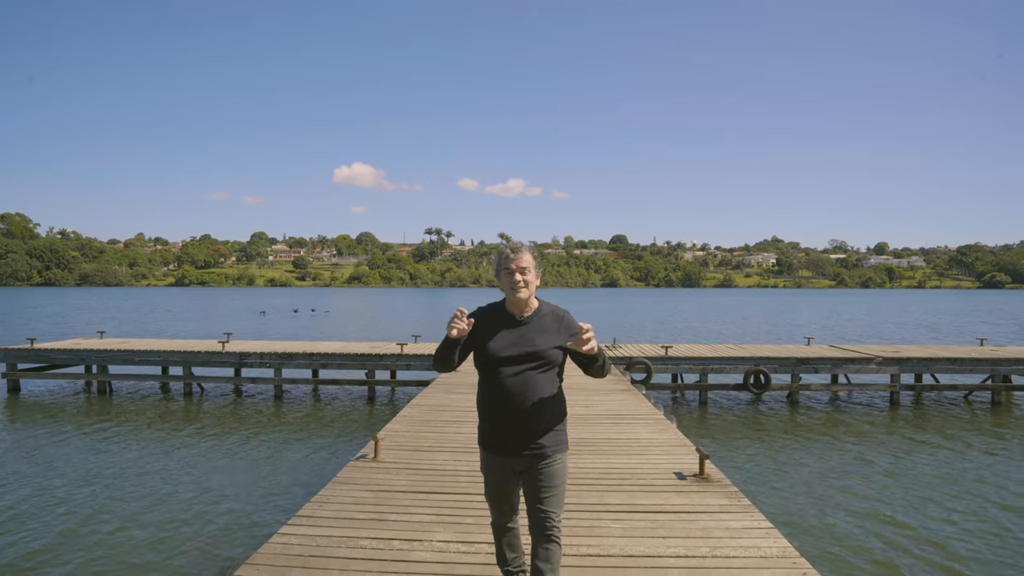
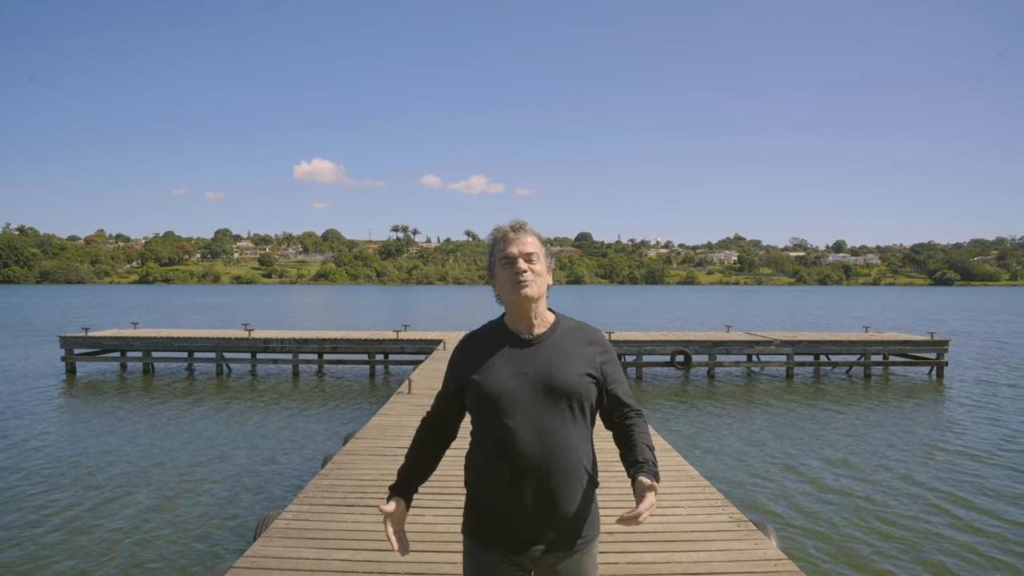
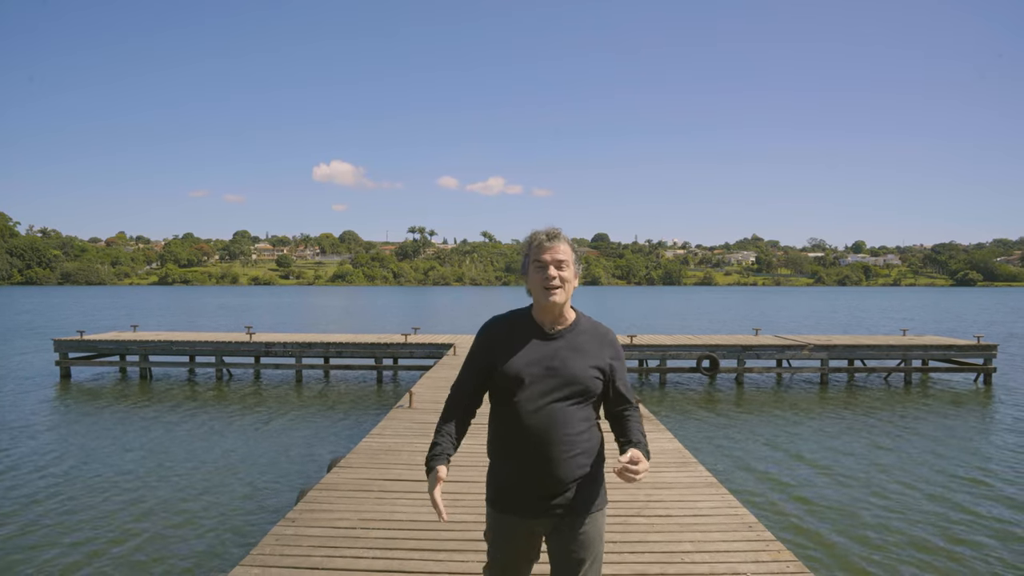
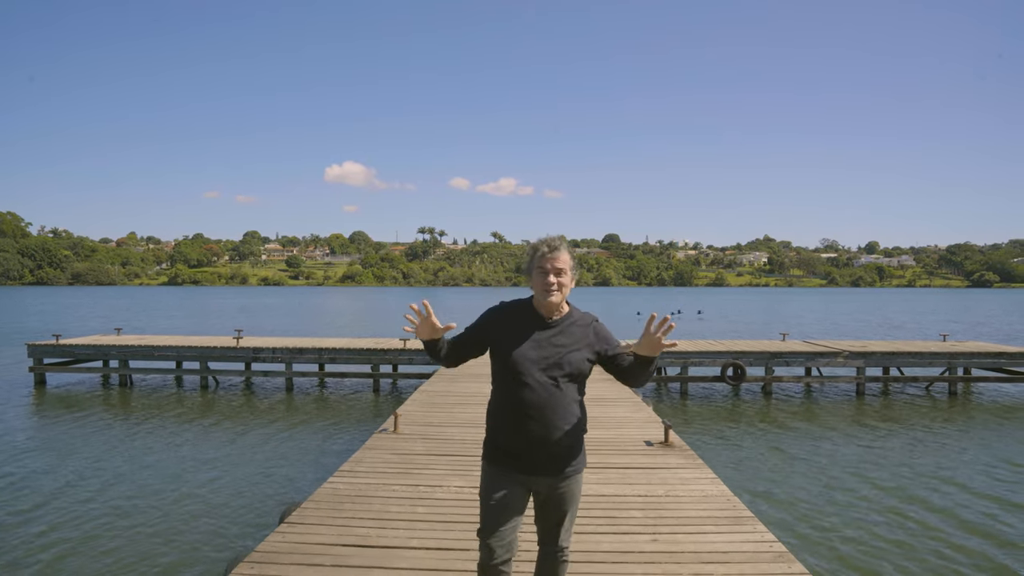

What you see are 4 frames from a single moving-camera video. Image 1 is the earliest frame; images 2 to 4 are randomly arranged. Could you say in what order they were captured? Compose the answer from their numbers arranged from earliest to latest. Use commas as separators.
4, 3, 2
